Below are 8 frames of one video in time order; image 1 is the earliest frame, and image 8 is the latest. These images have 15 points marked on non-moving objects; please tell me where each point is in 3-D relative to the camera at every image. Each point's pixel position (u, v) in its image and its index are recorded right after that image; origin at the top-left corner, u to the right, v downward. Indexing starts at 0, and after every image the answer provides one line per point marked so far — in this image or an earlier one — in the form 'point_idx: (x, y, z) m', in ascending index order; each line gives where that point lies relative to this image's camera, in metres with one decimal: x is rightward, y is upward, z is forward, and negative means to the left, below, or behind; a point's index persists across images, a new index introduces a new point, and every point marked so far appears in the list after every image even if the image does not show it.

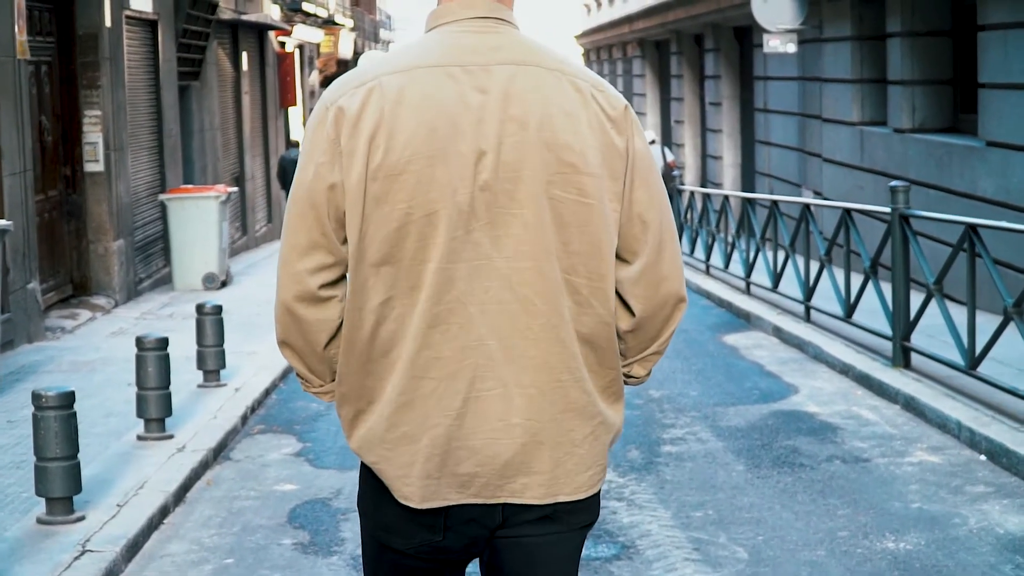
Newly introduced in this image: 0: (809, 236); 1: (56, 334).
0: (+2.2, +0.4, +11.7) m
1: (-3.9, -0.4, +13.1) m
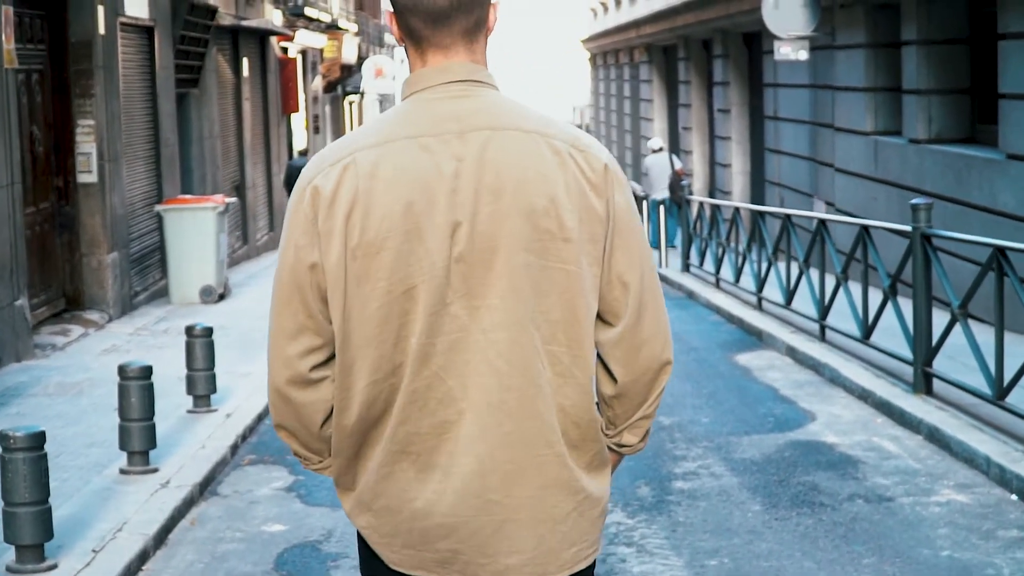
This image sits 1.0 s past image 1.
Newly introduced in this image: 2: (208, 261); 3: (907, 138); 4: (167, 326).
0: (+2.3, +0.3, +11.3) m
1: (-3.8, -0.5, +12.7) m
2: (-3.2, +0.3, +16.3) m
3: (+3.8, +1.5, +14.9) m
4: (-3.3, -0.4, +14.6) m
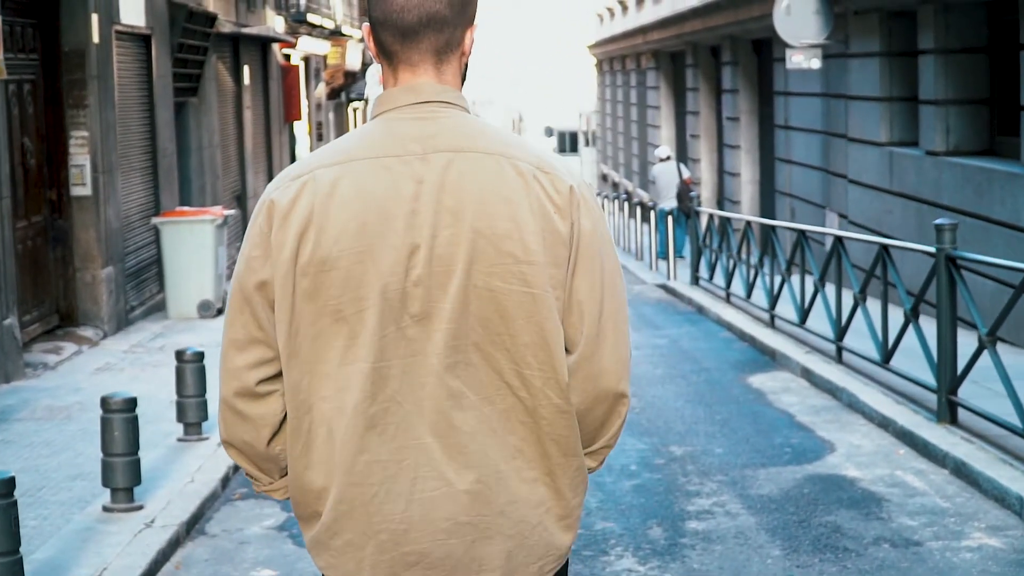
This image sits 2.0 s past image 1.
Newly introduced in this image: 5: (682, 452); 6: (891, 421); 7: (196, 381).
0: (+2.3, +0.1, +10.8) m
1: (-3.8, -0.7, +12.3) m
2: (-3.2, +0.1, +15.9) m
3: (+3.9, +1.3, +14.5) m
4: (-3.2, -0.5, +14.2) m
5: (+1.0, -0.9, +8.6) m
6: (+2.2, -0.8, +8.9) m
7: (-1.8, -0.5, +8.9) m
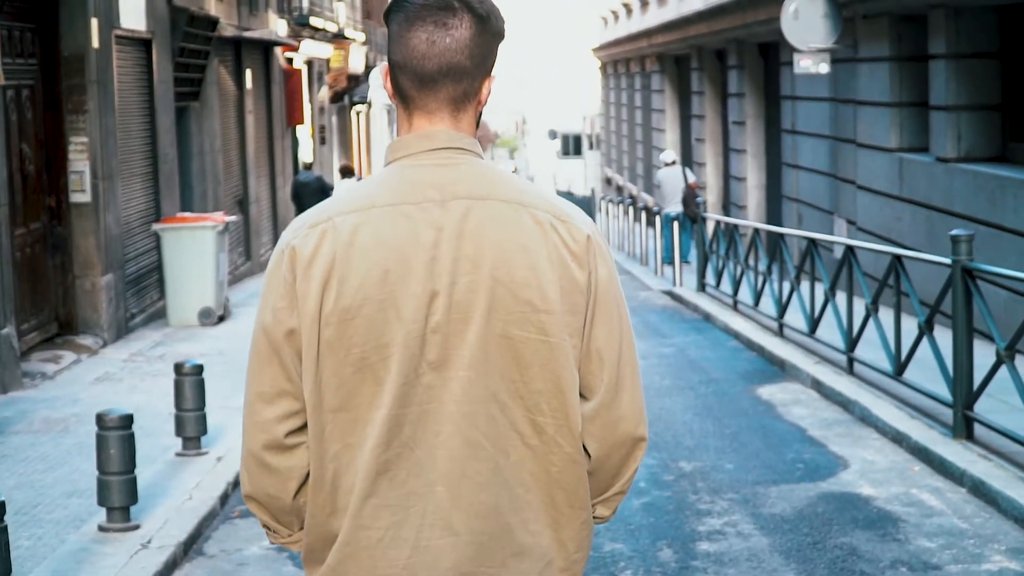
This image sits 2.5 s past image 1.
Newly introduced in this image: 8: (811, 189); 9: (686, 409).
0: (+2.3, +0.1, +10.7) m
1: (-3.8, -0.7, +12.1) m
2: (-3.1, +0.1, +15.7) m
3: (+3.9, +1.2, +14.3) m
4: (-3.2, -0.6, +14.0) m
5: (+1.0, -1.0, +8.4) m
6: (+2.2, -0.8, +8.7) m
7: (-1.8, -0.6, +8.7) m
8: (+3.7, +1.2, +19.0) m
9: (+1.2, -0.8, +10.4) m
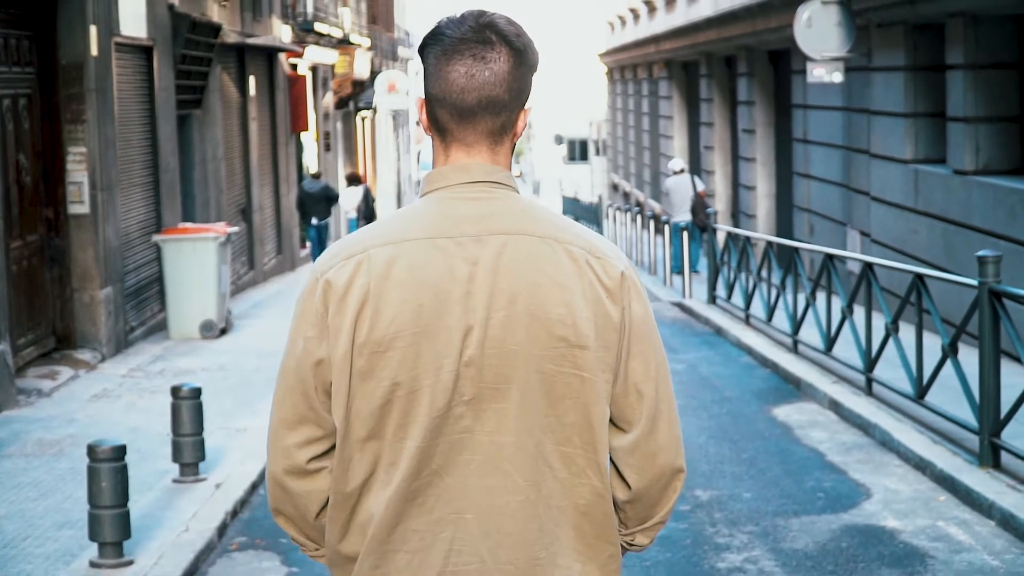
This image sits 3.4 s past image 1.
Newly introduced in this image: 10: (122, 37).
0: (+2.4, -0.1, +10.3) m
1: (-3.7, -0.9, +11.8) m
2: (-3.0, -0.1, +15.4) m
3: (+4.0, +1.1, +14.0) m
4: (-3.1, -0.7, +13.7) m
5: (+1.0, -1.1, +8.1) m
6: (+2.3, -1.0, +8.4) m
7: (-1.7, -0.7, +8.4) m
8: (+3.8, +1.1, +18.7) m
9: (+1.2, -0.9, +10.1) m
10: (-3.8, +2.5, +15.0) m
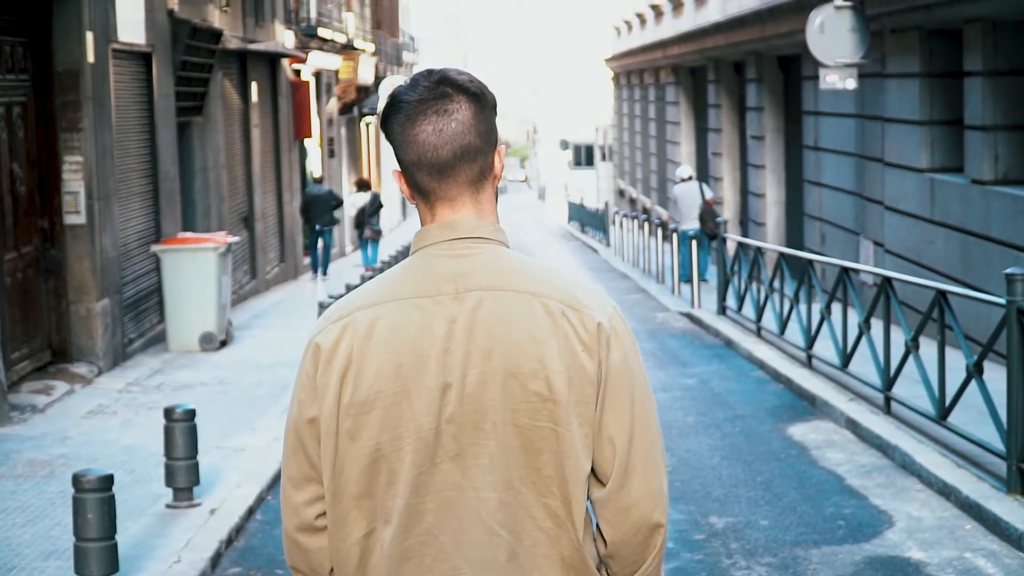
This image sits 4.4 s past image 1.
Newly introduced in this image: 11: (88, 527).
0: (+2.4, -0.2, +10.0) m
1: (-3.7, -1.0, +11.5) m
2: (-3.0, -0.2, +15.1) m
3: (+4.0, +1.0, +13.6) m
4: (-3.1, -0.8, +13.4) m
5: (+1.1, -1.2, +7.7) m
6: (+2.3, -1.0, +8.0) m
7: (-1.7, -0.8, +8.1) m
8: (+3.8, +1.0, +18.3) m
9: (+1.3, -1.0, +9.7) m
10: (-3.7, +2.3, +14.7) m
11: (-1.7, -1.0, +6.3) m
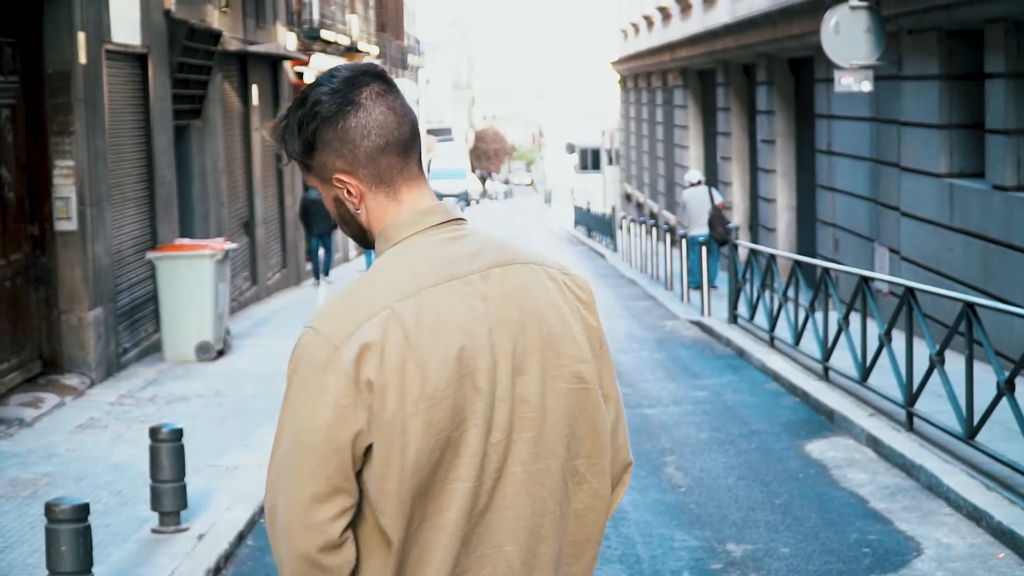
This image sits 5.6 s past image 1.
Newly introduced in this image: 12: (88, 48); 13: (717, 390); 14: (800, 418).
0: (+2.5, -0.2, +9.5) m
1: (-3.6, -1.0, +11.1) m
2: (-2.9, -0.3, +14.7) m
3: (+4.1, +0.9, +13.2) m
4: (-3.0, -0.9, +13.0) m
5: (+1.1, -1.3, +7.3) m
6: (+2.3, -1.1, +7.6) m
7: (-1.7, -0.9, +7.7) m
8: (+3.9, +0.9, +17.9) m
9: (+1.3, -1.1, +9.3) m
10: (-3.7, +2.3, +14.3) m
11: (-1.7, -1.0, +5.9) m
12: (-3.7, +2.1, +13.4) m
13: (+1.7, -0.8, +12.8) m
14: (+2.1, -0.9, +11.2) m
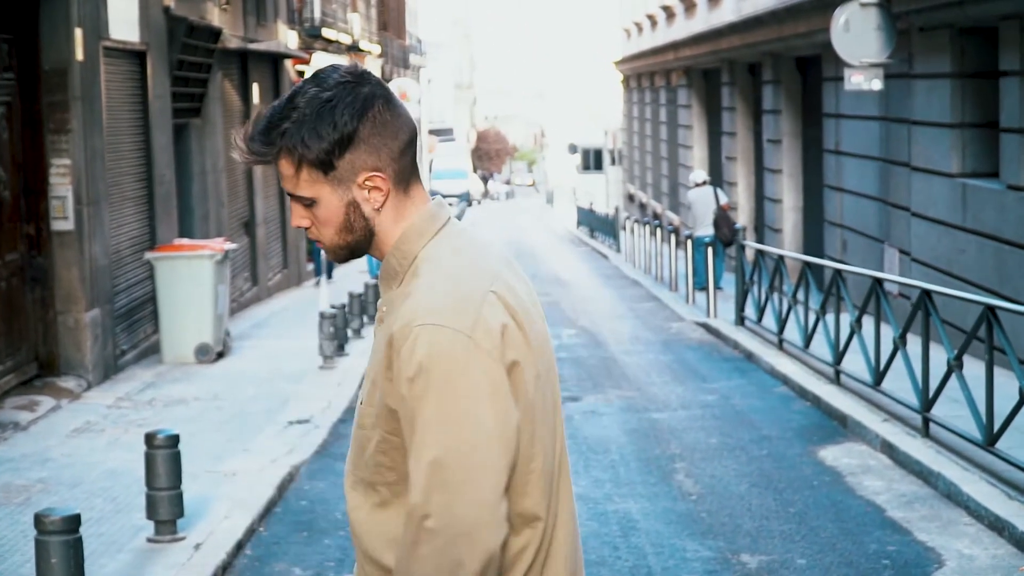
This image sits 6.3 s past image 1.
0: (+2.5, -0.2, +9.3) m
1: (-3.6, -1.0, +10.8) m
2: (-2.9, -0.3, +14.5) m
3: (+4.1, +0.9, +12.9) m
4: (-3.0, -0.9, +12.7) m
5: (+1.1, -1.3, +7.1) m
6: (+2.4, -1.1, +7.3) m
7: (-1.6, -0.9, +7.4) m
8: (+4.0, +0.8, +17.6) m
9: (+1.3, -1.1, +9.0) m
10: (-3.6, +2.3, +14.1) m
11: (-1.7, -1.0, +5.6) m
12: (-3.7, +2.1, +13.2) m
13: (+1.7, -0.9, +12.6) m
14: (+2.1, -1.0, +10.9) m
